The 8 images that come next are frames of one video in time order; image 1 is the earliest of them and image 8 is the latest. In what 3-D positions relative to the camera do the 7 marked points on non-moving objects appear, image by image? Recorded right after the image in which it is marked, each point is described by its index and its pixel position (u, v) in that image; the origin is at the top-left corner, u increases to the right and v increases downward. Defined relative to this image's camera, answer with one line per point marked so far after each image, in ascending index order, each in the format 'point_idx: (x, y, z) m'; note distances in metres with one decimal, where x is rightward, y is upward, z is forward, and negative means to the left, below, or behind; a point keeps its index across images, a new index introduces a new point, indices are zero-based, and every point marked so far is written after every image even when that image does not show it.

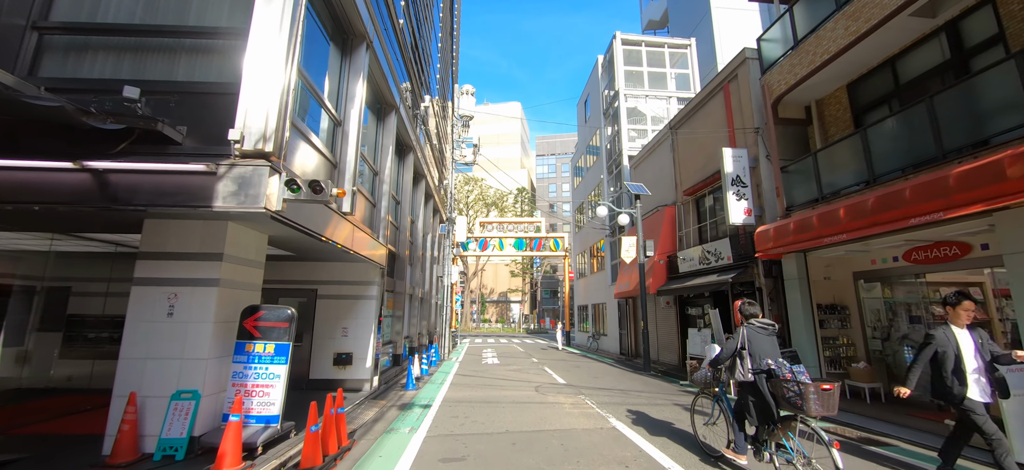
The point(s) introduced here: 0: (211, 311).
0: (-3.8, -1.0, +5.5) m
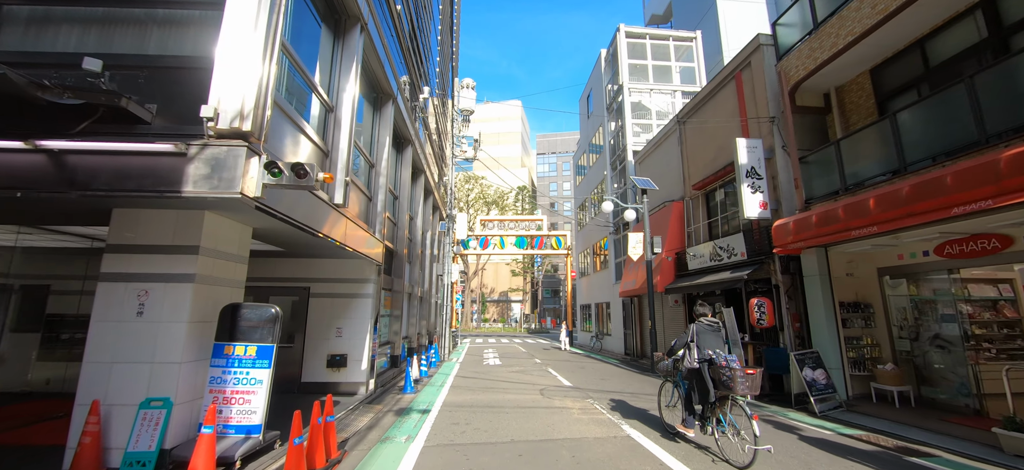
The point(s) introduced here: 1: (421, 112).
0: (-3.7, -0.8, +4.9) m
1: (-3.3, +4.5, +16.0) m
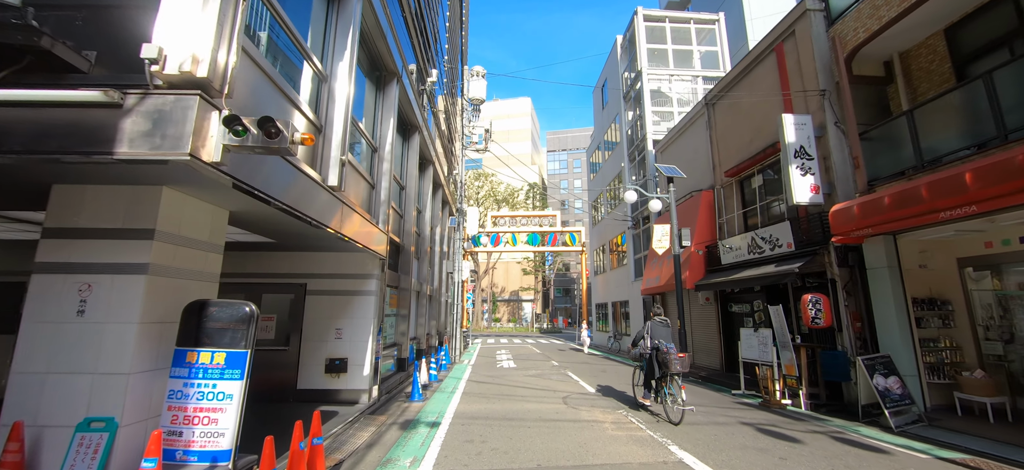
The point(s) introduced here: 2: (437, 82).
0: (-3.4, -0.7, +4.0) m
1: (-2.9, +4.7, +15.0) m
2: (-2.8, +5.6, +16.1) m
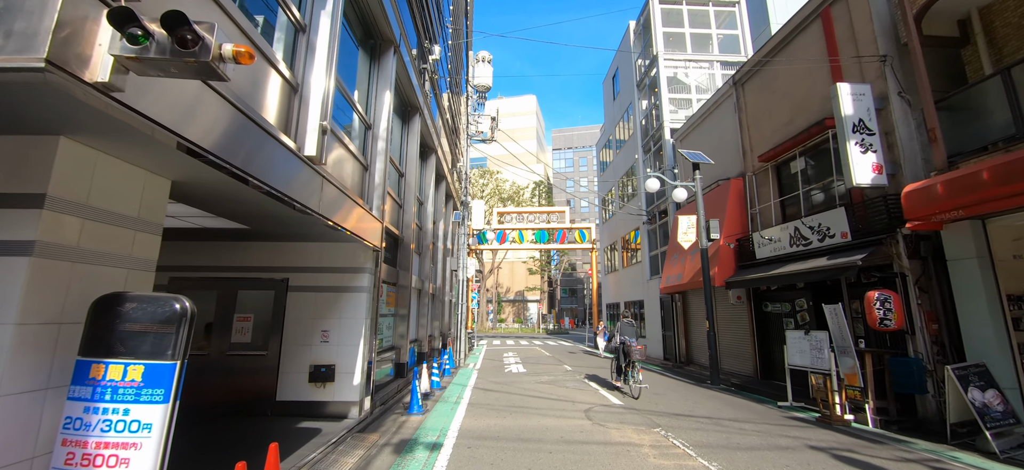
0: (-3.2, -0.4, +2.8) m
1: (-2.6, +4.9, +13.9) m
2: (-2.5, +5.8, +15.0) m
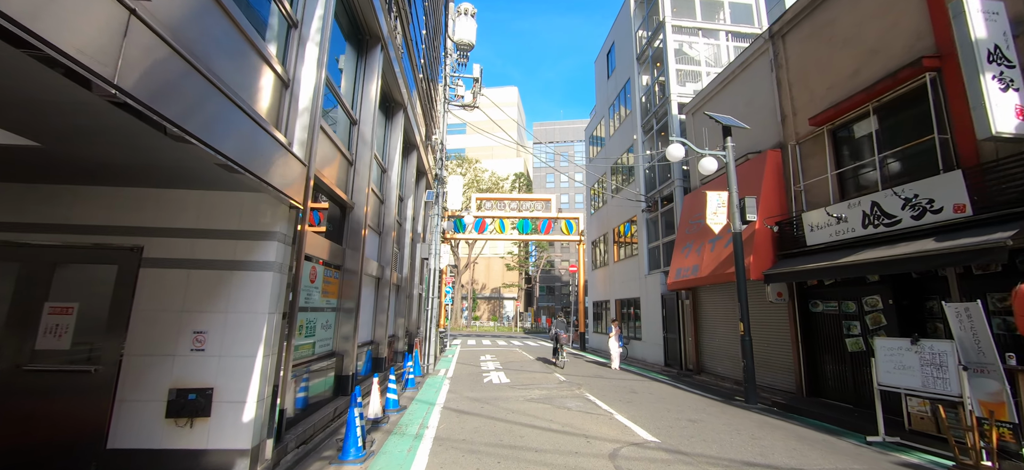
0: (-3.0, +0.1, +0.1) m
1: (-2.8, +5.5, +11.1) m
2: (-2.8, +6.4, +12.3) m
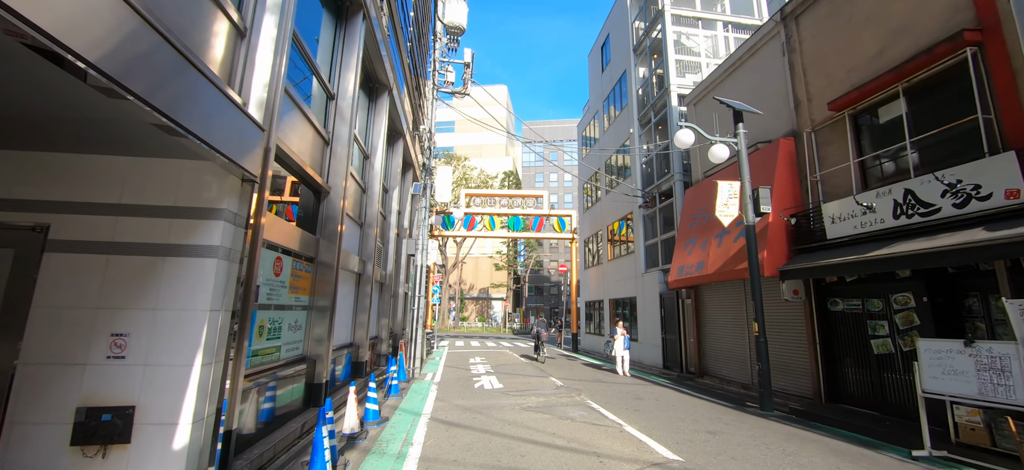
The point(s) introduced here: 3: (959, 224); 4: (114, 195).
0: (-2.9, +0.3, -0.8) m
1: (-3.0, +5.7, +10.2) m
2: (-3.0, +6.6, +11.4) m
3: (+6.1, +0.1, +5.9) m
4: (-3.3, +0.4, +3.7) m
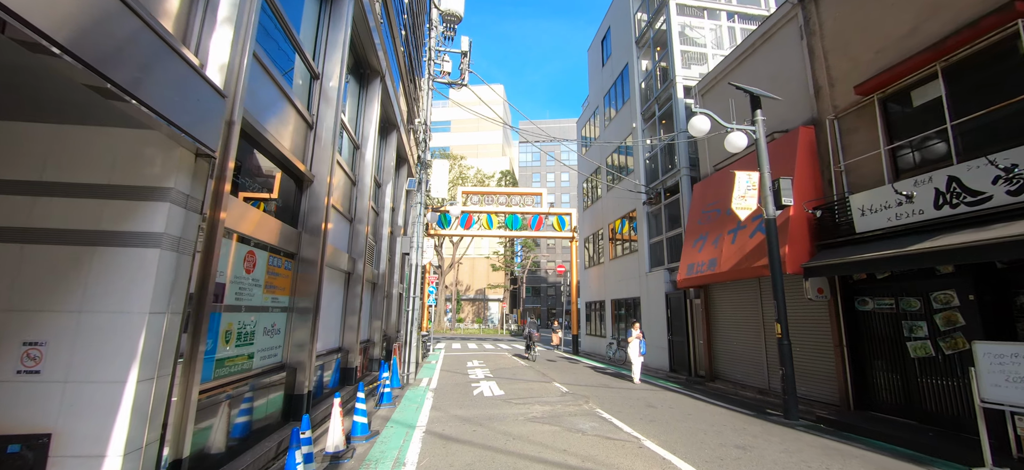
0: (-2.8, +0.4, -1.5) m
1: (-3.0, +5.7, +9.6) m
2: (-3.0, +6.7, +10.7) m
3: (+6.1, +0.2, +5.3) m
4: (-3.2, +0.5, +3.0) m
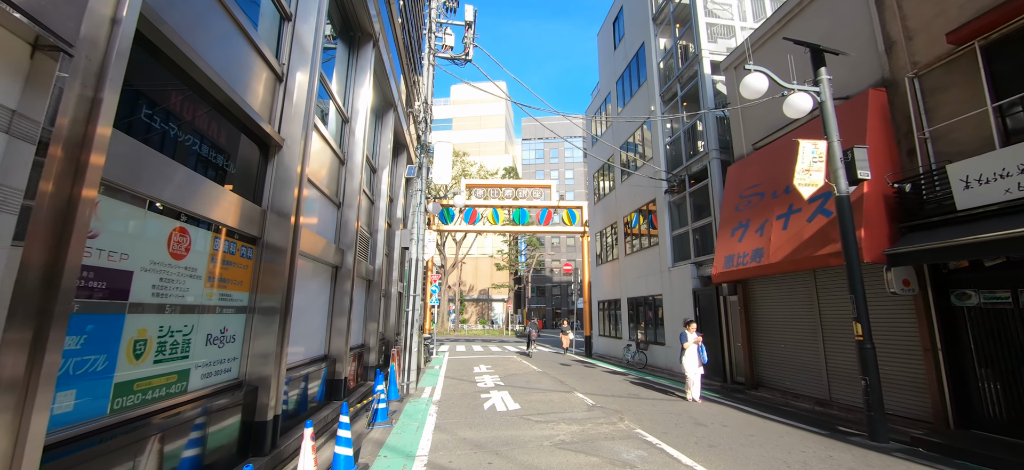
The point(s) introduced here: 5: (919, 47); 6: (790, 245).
0: (-2.5, +0.7, -2.8) m
1: (-2.7, +6.0, +8.3) m
2: (-2.7, +6.9, +9.4) m
3: (+6.4, +0.5, +4.0) m
4: (-3.0, +0.7, +1.7) m
5: (+6.4, +3.0, +6.9) m
6: (+5.0, -0.2, +7.9) m
